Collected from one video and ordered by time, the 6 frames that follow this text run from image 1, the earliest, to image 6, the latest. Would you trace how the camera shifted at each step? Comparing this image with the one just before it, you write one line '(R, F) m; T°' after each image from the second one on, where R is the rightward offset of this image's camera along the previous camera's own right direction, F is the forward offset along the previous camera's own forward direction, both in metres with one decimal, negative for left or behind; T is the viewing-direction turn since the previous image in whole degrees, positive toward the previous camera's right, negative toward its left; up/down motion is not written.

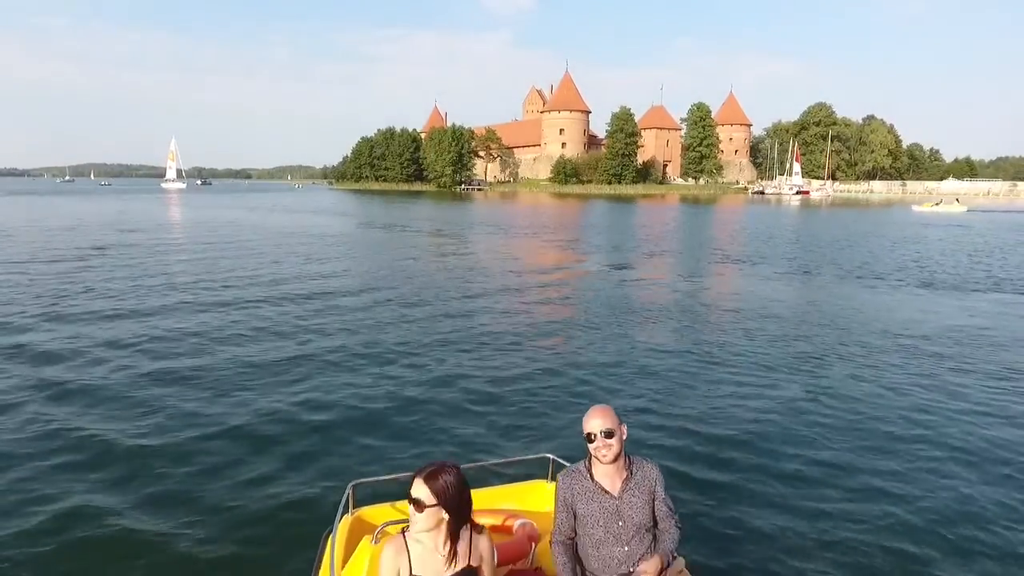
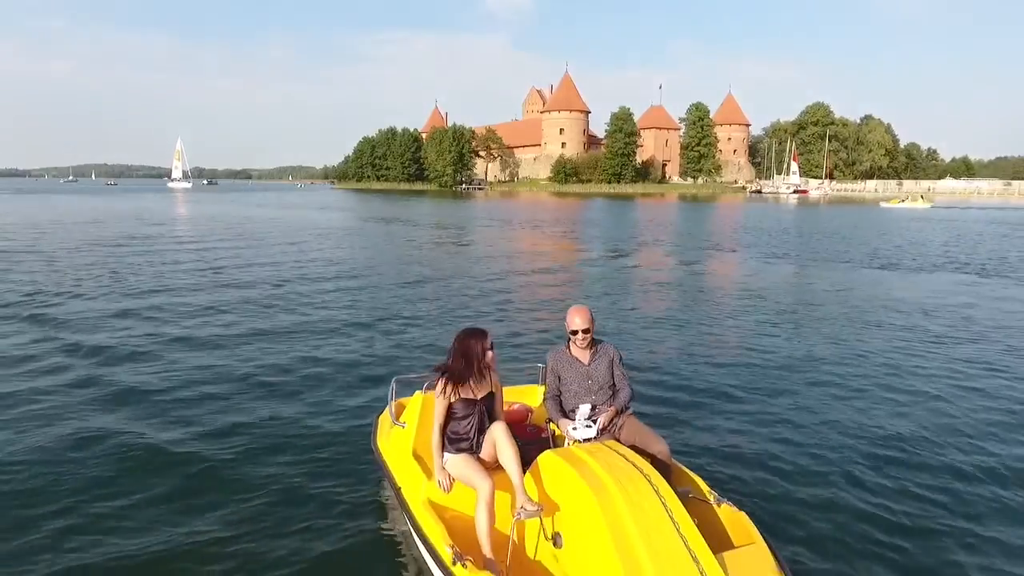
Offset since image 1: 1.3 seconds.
(0.0, -1.4) m; 0°
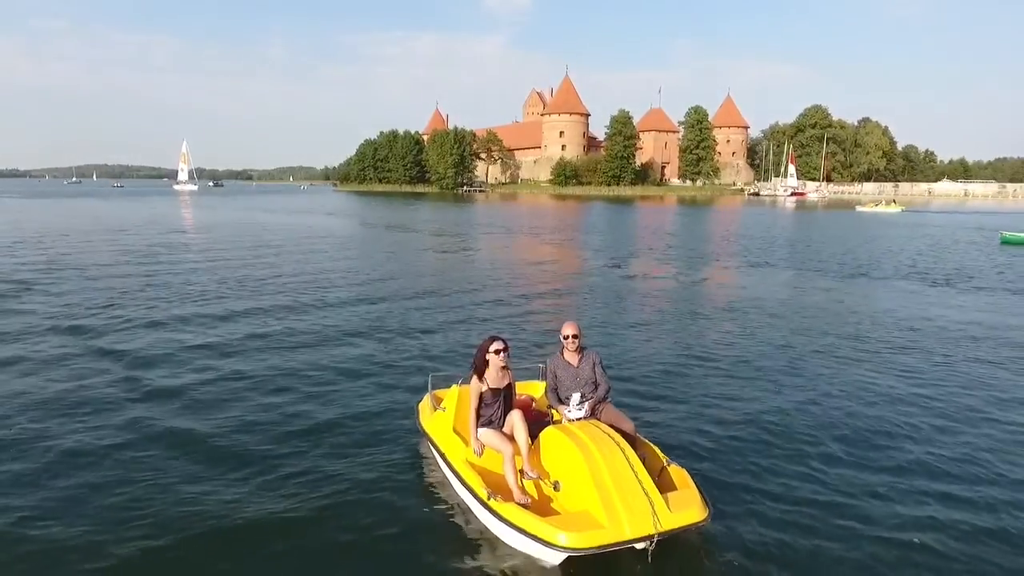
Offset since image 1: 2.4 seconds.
(-0.1, -1.6) m; 0°
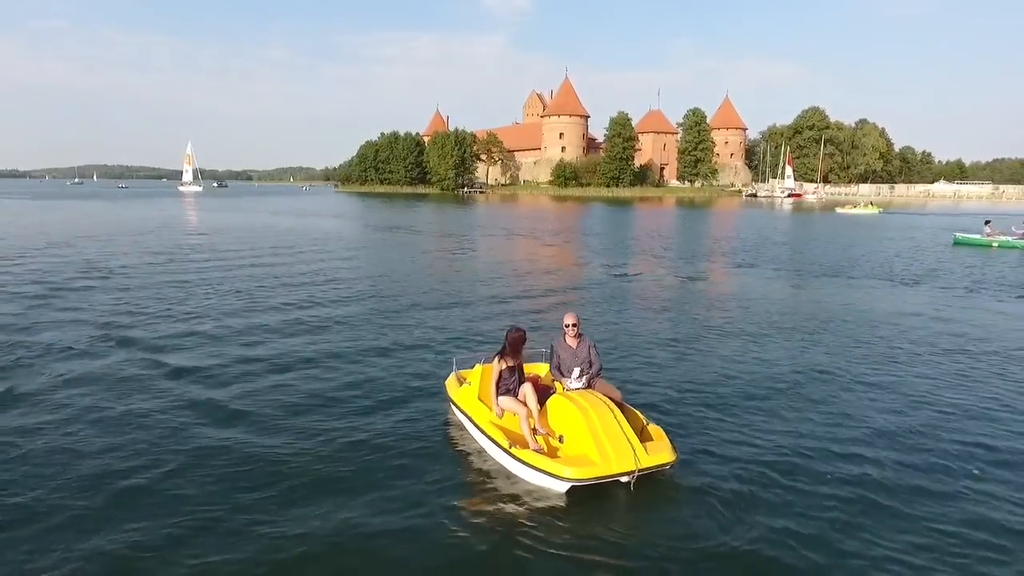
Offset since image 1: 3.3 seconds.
(-0.1, -1.5) m; 0°
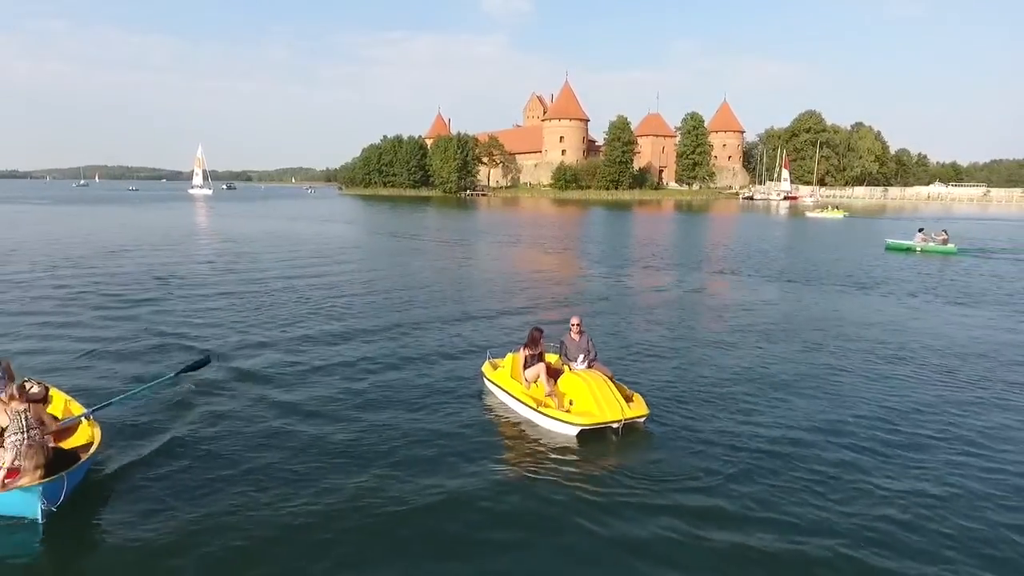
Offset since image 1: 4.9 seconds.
(-0.3, -2.9) m; 0°
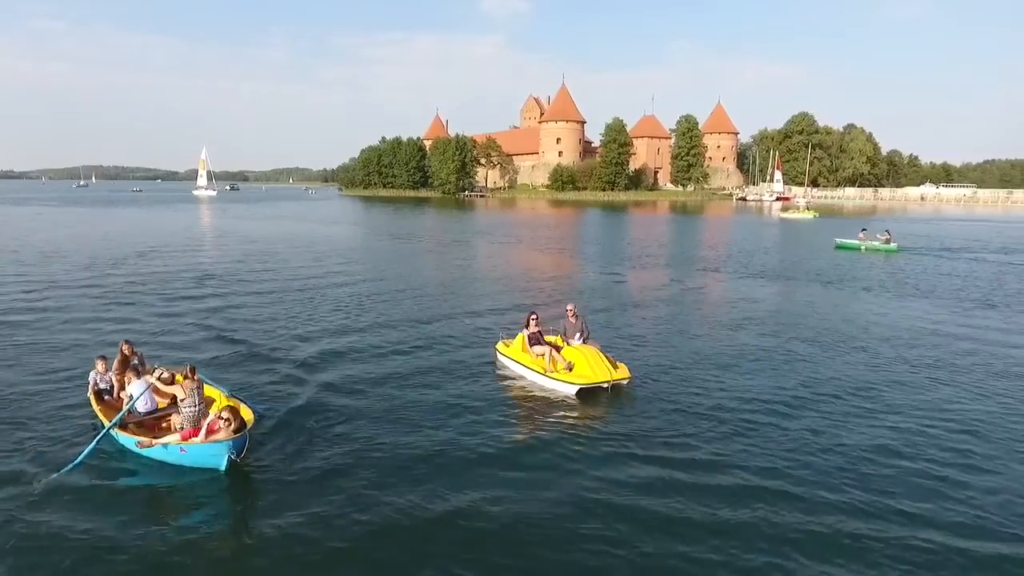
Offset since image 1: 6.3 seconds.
(-0.2, -2.6) m; 0°
